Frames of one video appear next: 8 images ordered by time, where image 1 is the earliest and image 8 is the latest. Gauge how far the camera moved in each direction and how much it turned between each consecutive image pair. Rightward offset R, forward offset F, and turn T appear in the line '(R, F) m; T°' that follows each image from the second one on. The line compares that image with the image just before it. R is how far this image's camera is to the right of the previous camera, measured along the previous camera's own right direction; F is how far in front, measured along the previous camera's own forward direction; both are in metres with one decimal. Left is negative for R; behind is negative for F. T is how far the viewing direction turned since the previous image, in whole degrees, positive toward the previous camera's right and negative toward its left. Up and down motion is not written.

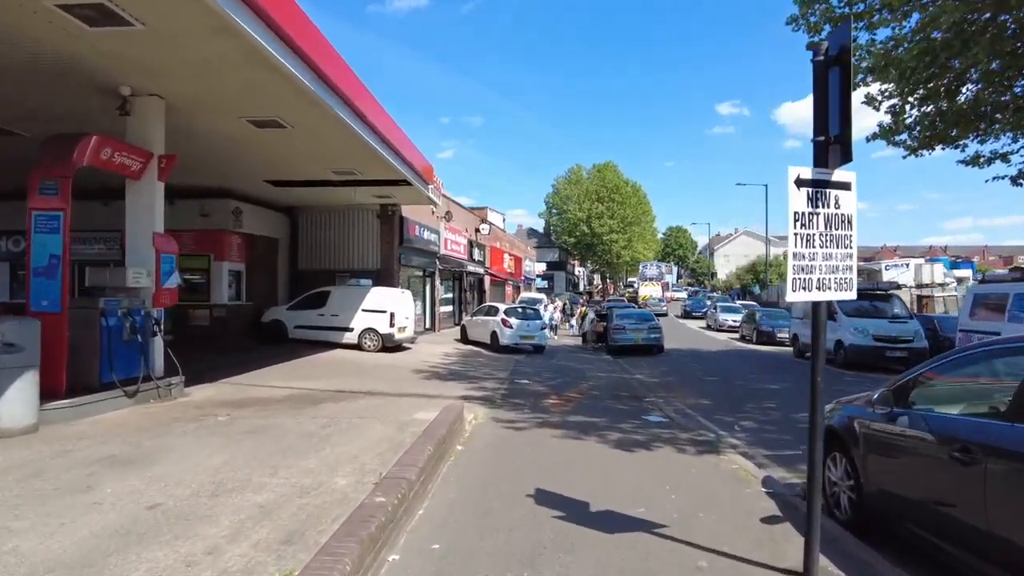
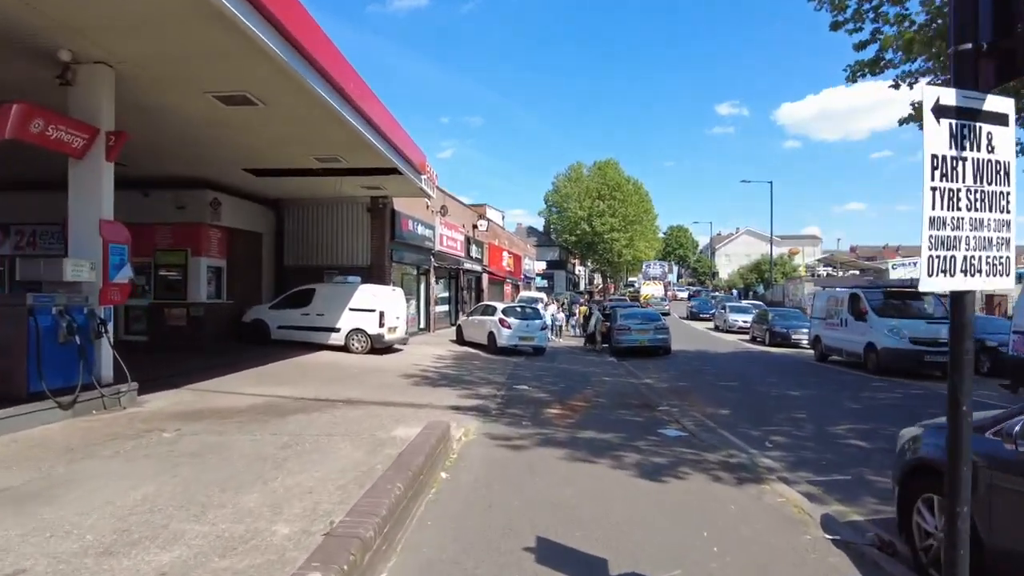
(0.0, +1.3) m; 0°
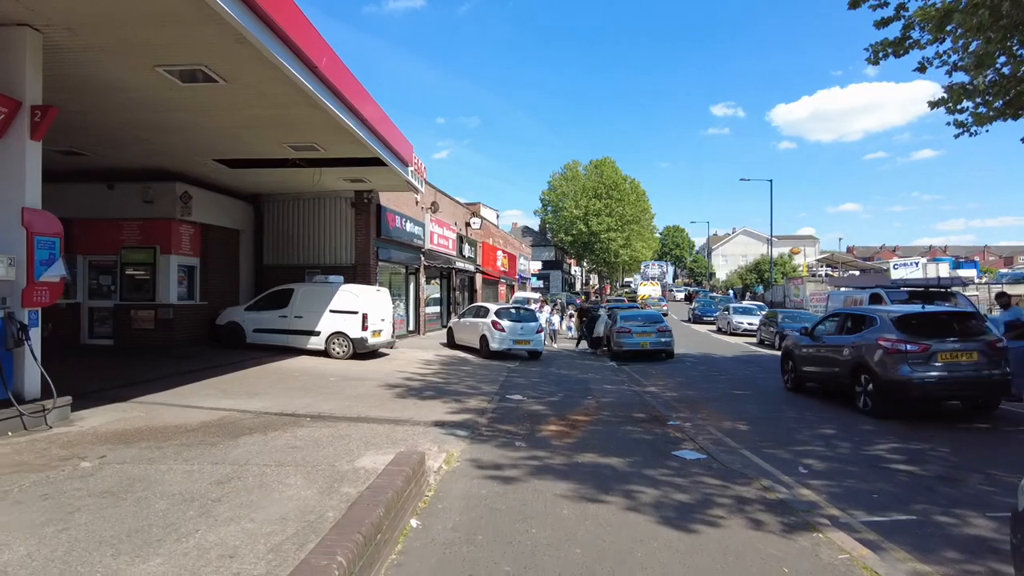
(+0.1, +1.2) m; 0°
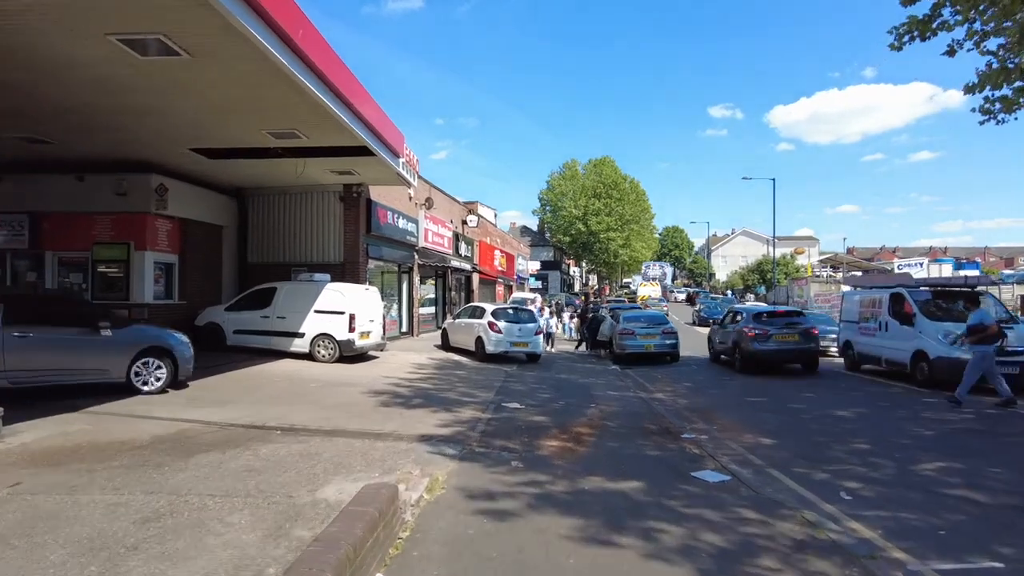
(0.0, +1.0) m; 0°
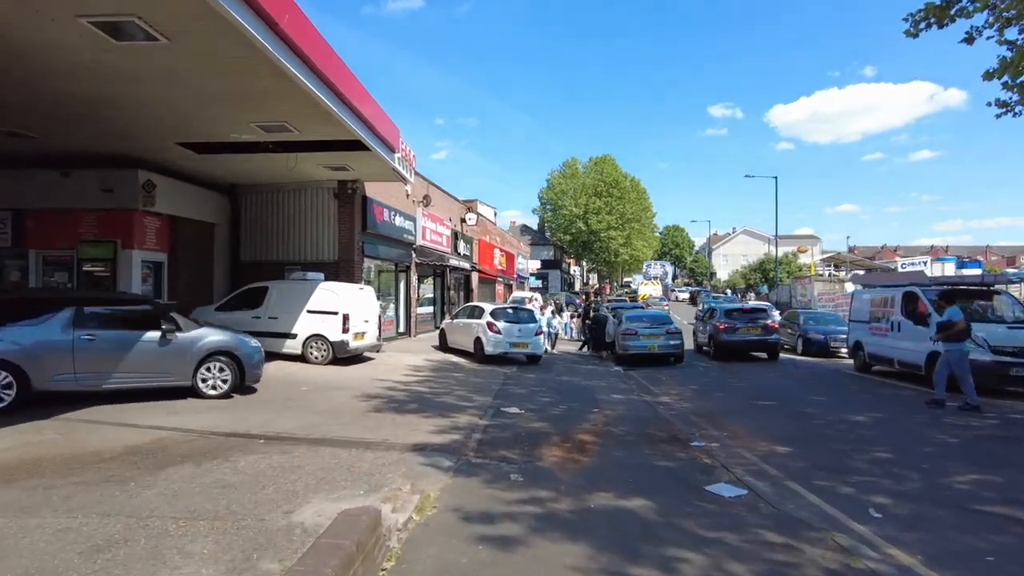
(0.0, +0.5) m; 0°
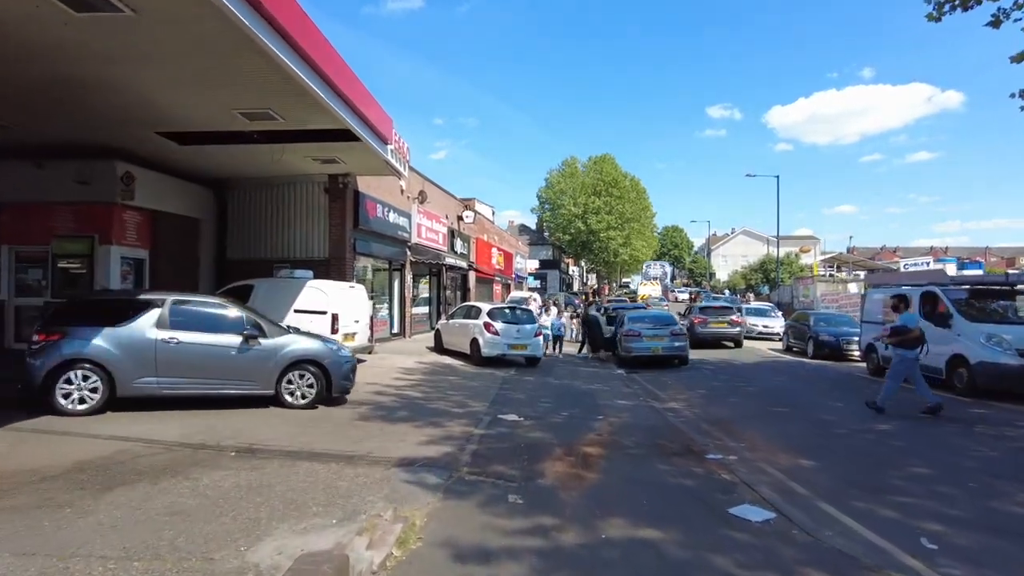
(0.0, +0.7) m; 0°
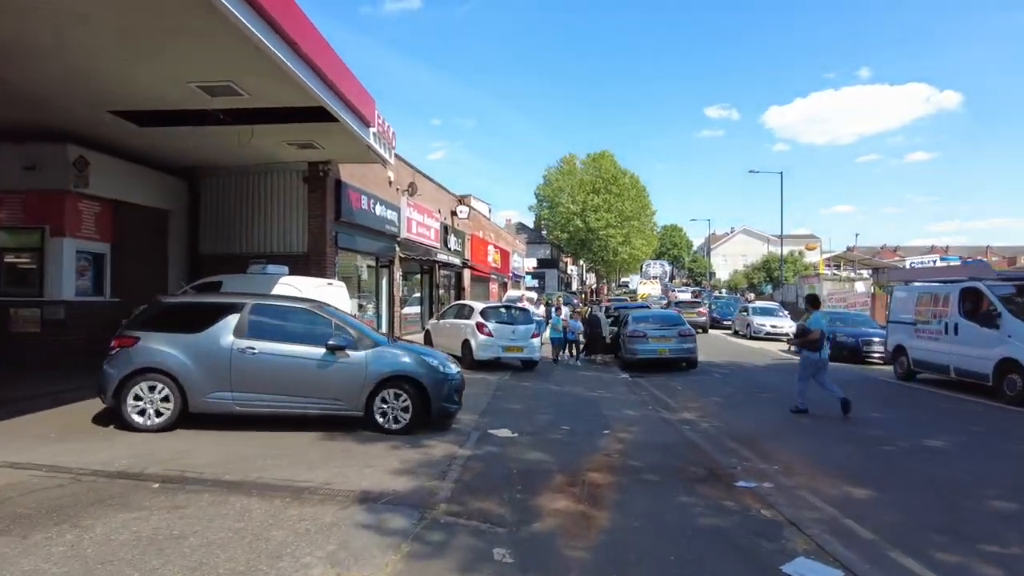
(+0.1, +1.3) m; 0°
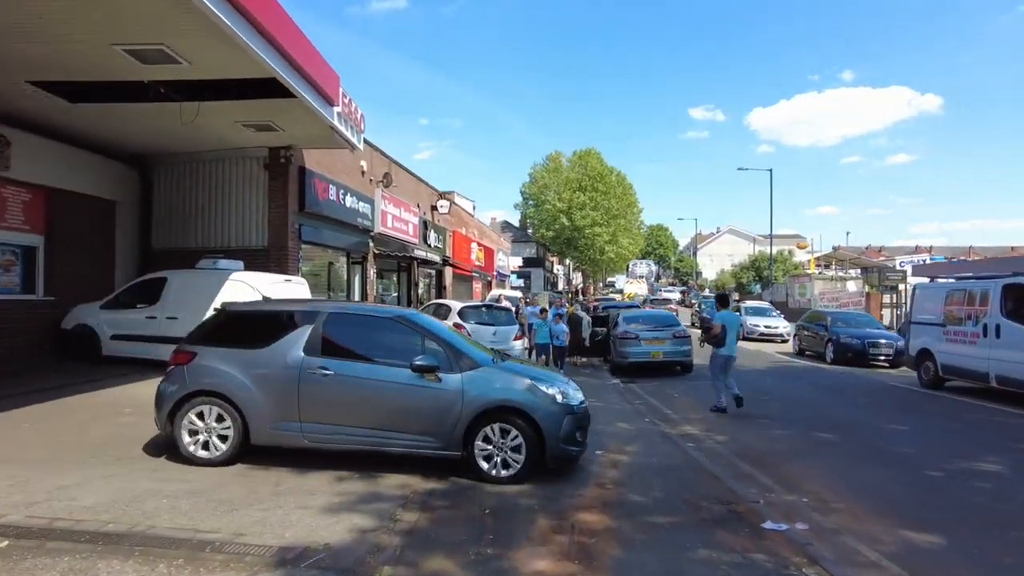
(+0.1, +1.3) m; +1°
